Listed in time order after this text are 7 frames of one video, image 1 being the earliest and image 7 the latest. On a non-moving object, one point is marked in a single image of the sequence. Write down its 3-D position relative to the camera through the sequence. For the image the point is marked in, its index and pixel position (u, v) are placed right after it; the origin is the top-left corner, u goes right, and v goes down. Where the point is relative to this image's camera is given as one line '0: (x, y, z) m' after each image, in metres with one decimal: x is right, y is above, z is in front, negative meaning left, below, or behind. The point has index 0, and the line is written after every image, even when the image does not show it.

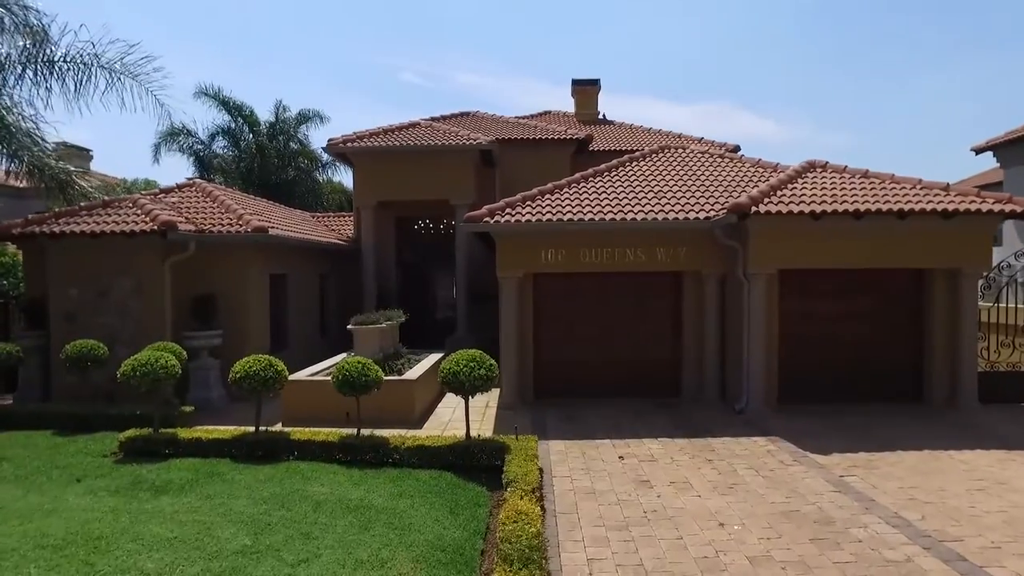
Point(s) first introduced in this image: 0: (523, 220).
0: (+0.2, +1.3, +12.5) m
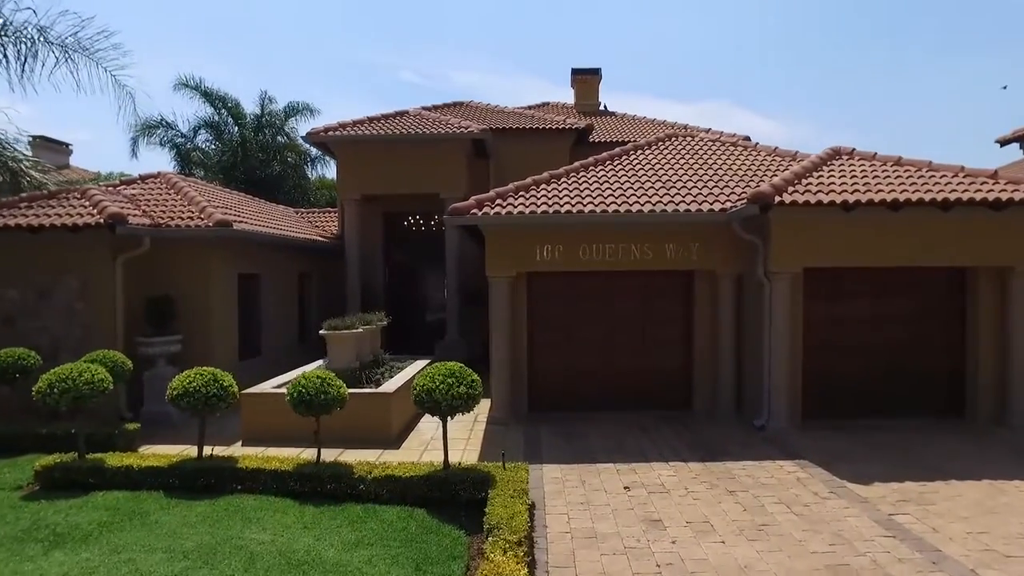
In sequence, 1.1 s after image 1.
0: (0.0, +1.3, +11.1) m
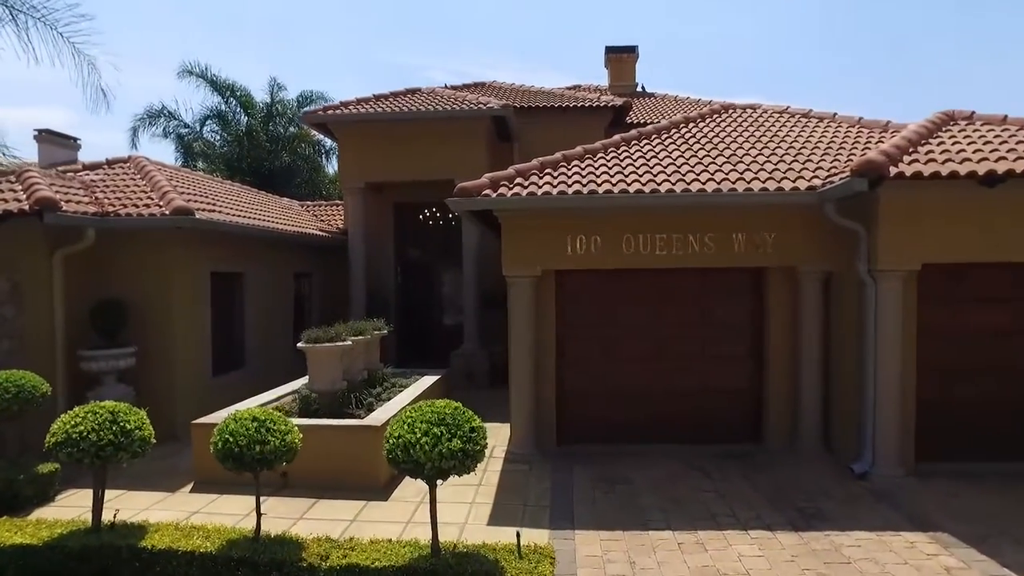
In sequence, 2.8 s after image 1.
0: (+0.3, +1.2, +8.7) m
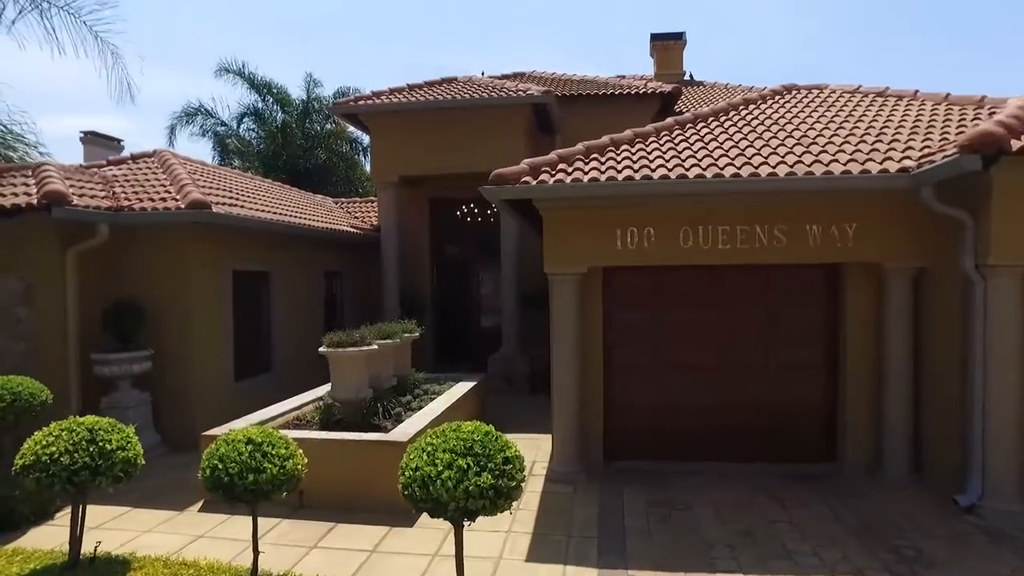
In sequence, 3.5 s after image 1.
0: (+0.8, +1.3, +7.7) m
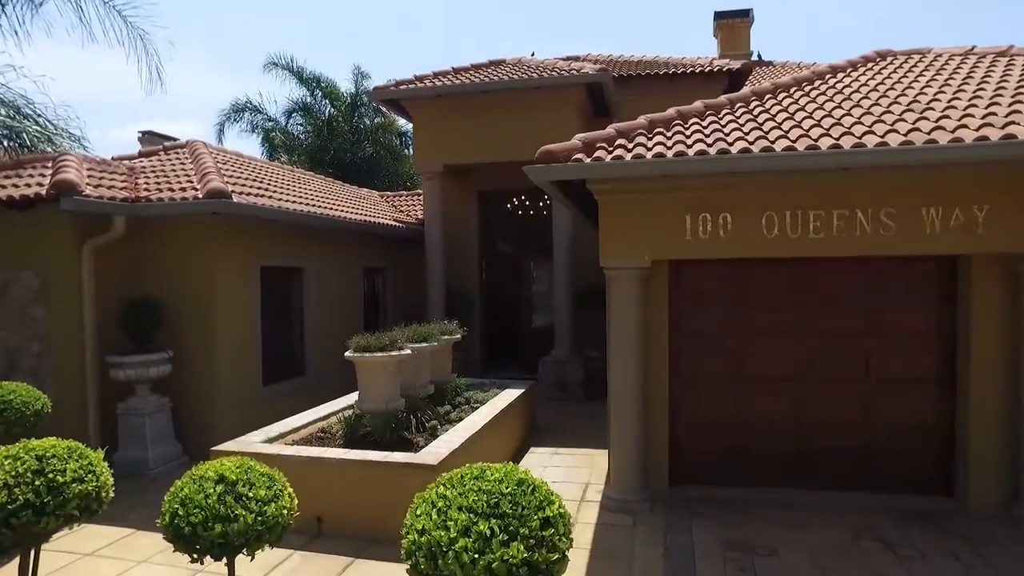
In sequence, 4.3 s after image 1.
0: (+1.3, +1.3, +6.4) m
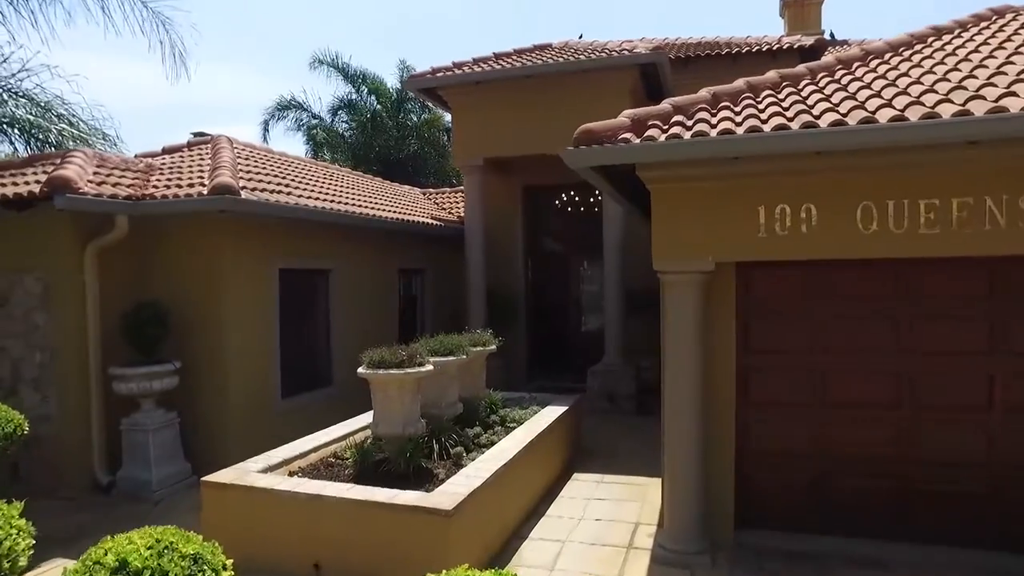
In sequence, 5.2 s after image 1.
0: (+1.6, +1.2, +5.2) m
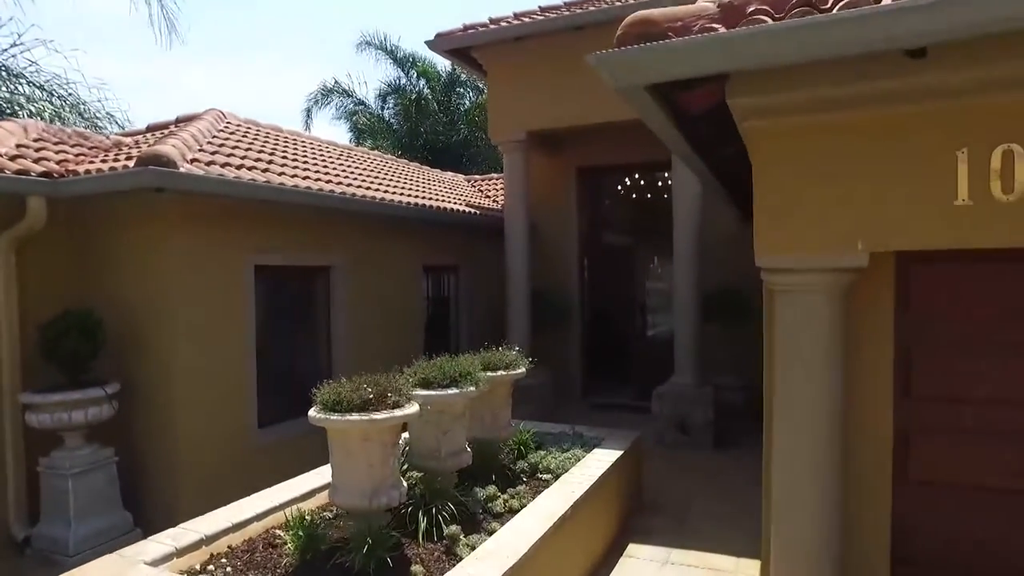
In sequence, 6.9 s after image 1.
0: (+1.5, +1.2, +2.8) m
